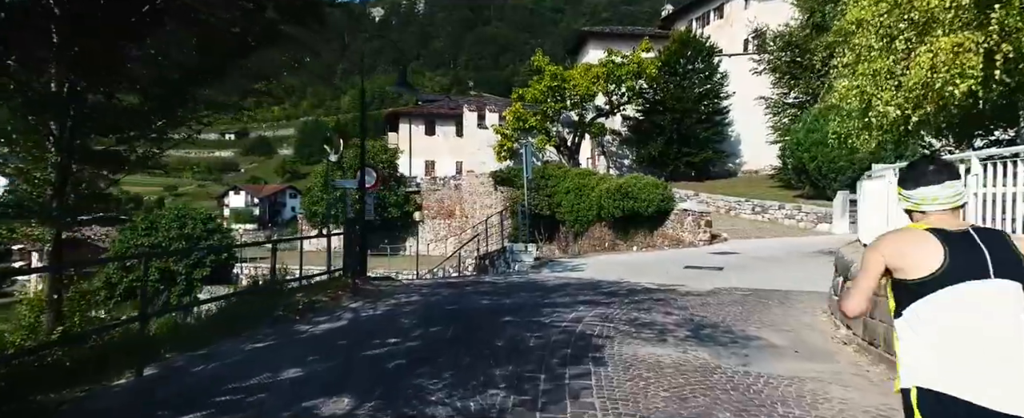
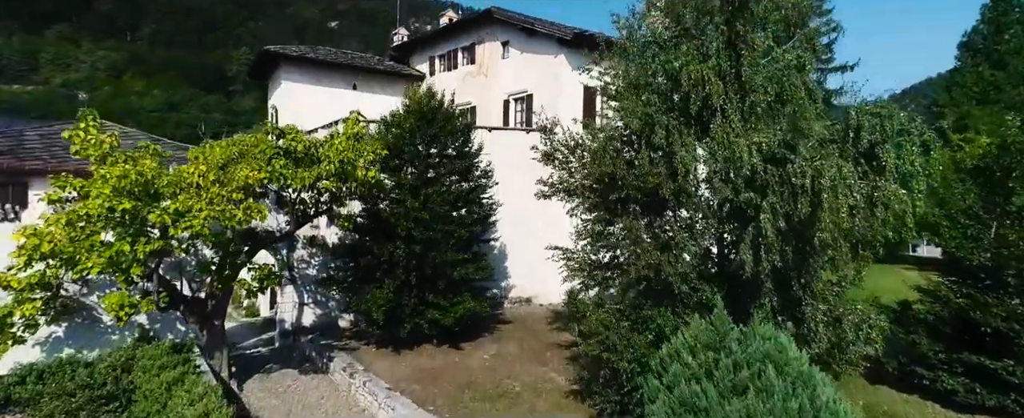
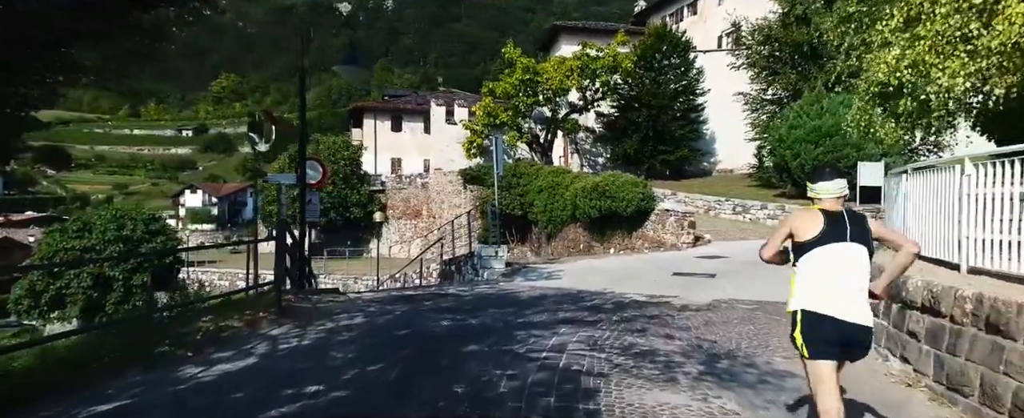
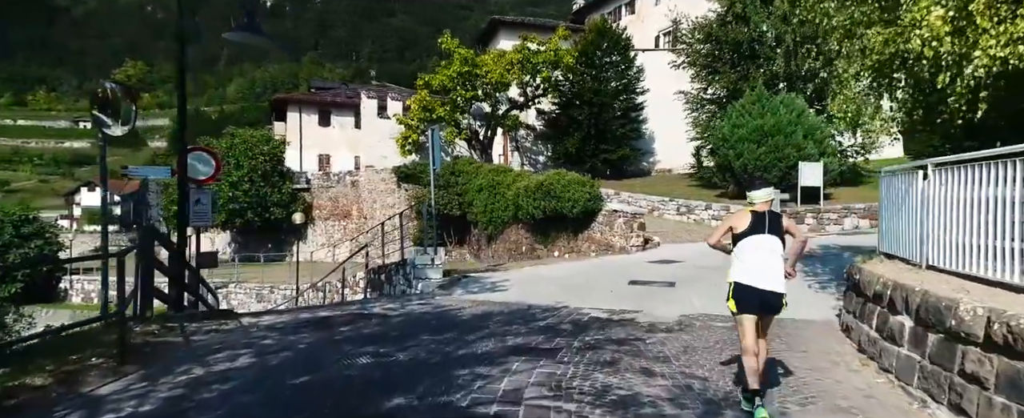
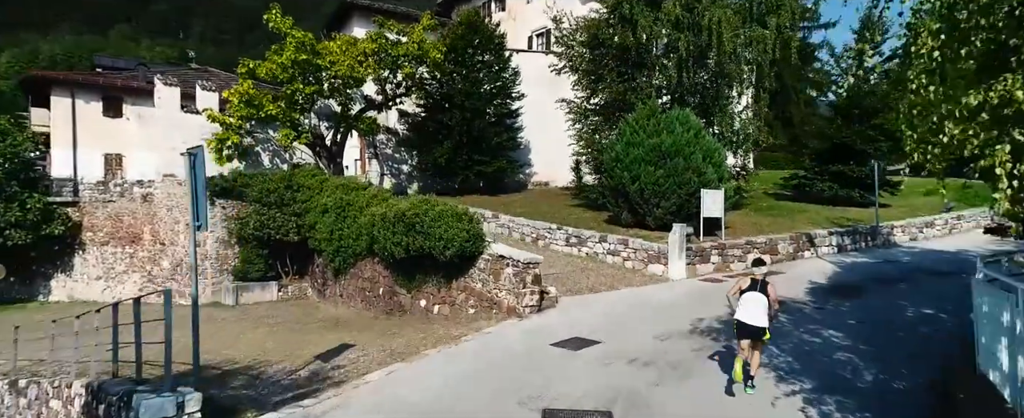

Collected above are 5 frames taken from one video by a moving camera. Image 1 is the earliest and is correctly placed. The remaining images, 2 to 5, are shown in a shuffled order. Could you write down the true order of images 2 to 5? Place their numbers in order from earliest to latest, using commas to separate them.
3, 4, 5, 2
